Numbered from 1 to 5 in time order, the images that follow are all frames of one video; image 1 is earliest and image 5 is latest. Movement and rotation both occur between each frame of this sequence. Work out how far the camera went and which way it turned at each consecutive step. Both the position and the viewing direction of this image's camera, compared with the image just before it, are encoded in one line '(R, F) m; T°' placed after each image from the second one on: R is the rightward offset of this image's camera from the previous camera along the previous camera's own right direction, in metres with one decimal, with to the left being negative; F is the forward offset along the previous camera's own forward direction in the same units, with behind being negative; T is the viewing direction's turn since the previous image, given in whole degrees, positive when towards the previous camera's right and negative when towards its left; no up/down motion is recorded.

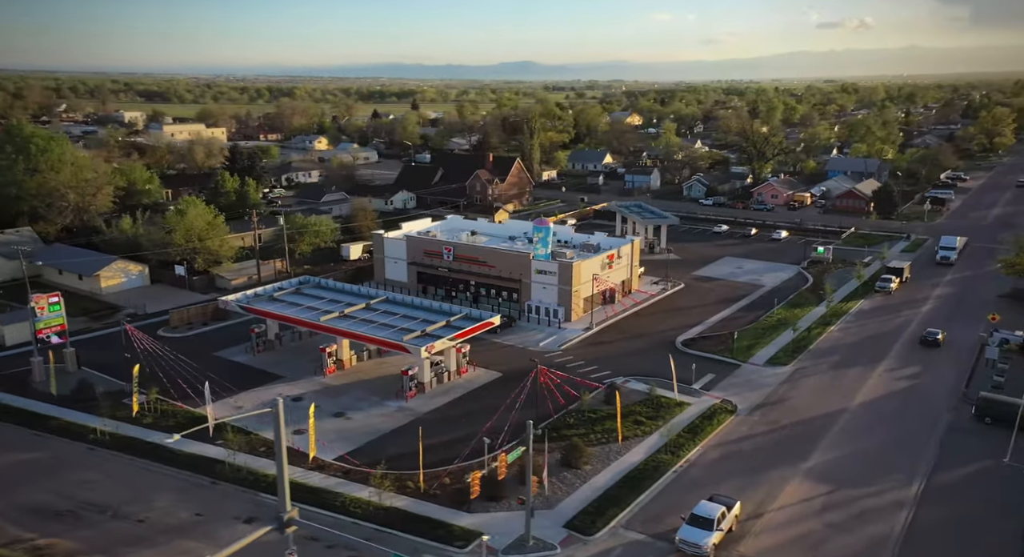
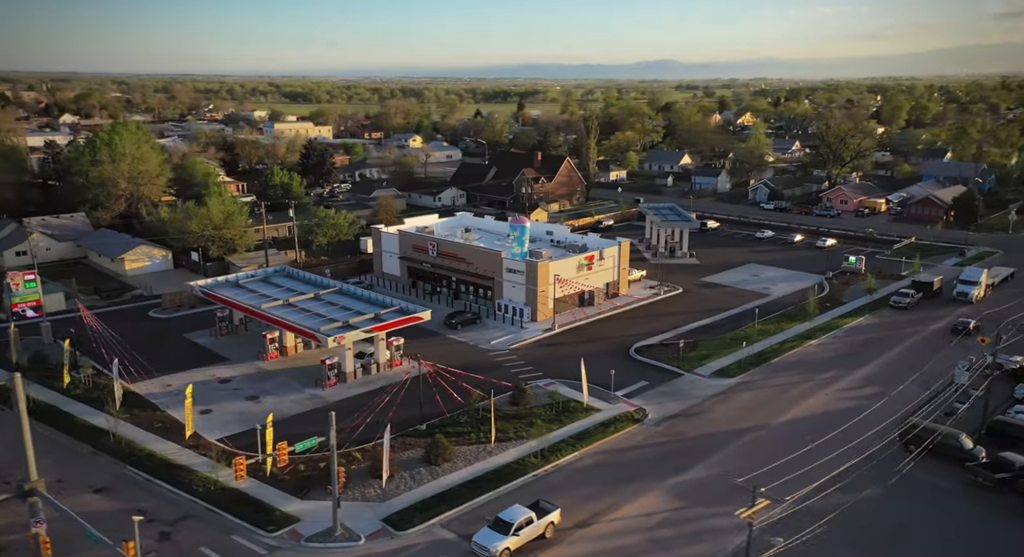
(+8.0, +0.7) m; -9°
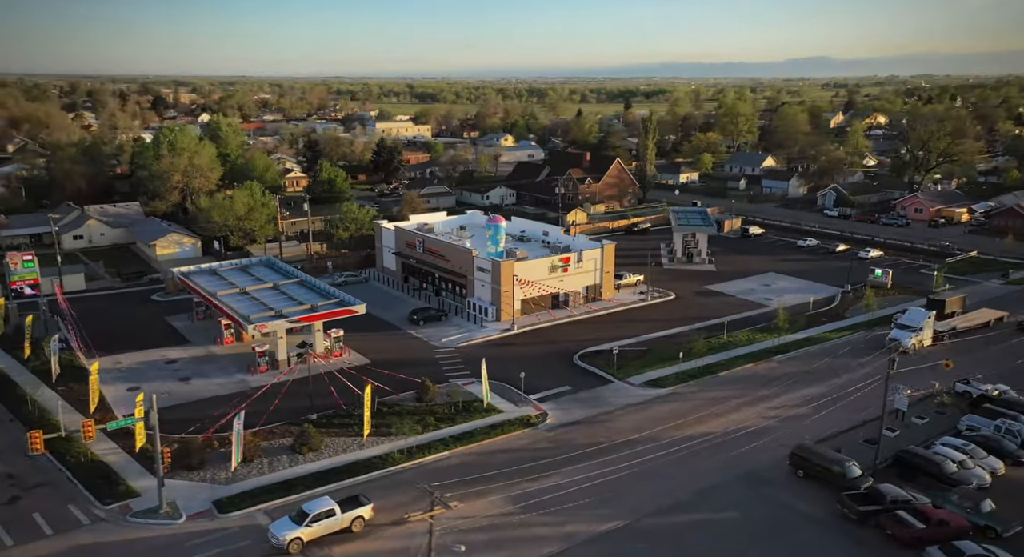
(+8.1, +0.7) m; -9°
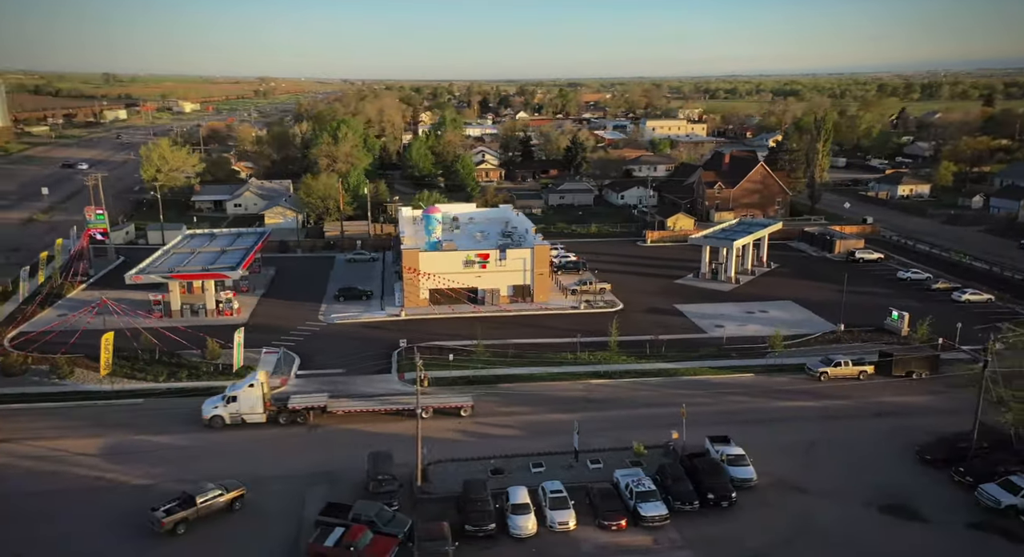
(+22.5, +5.0) m; -26°
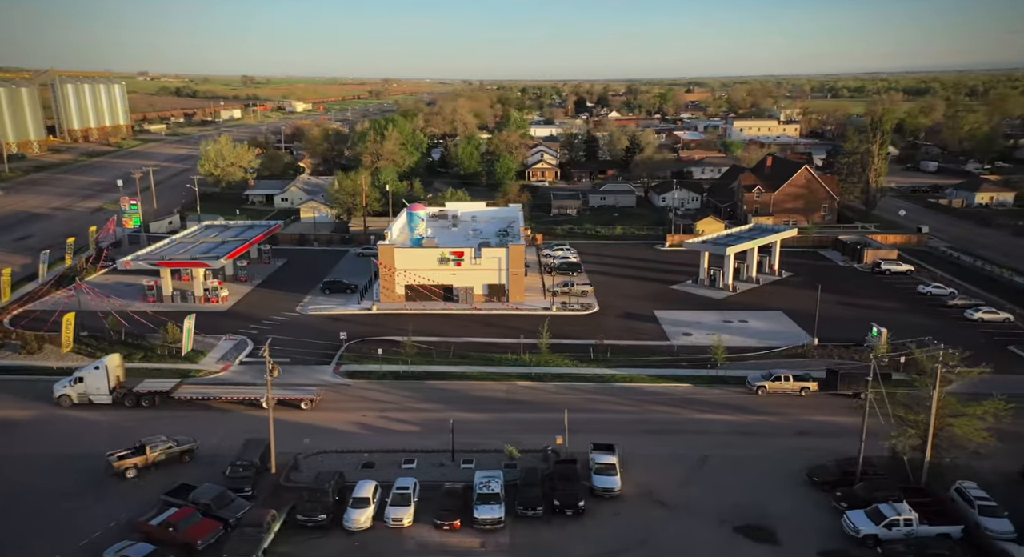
(+7.3, +0.5) m; -8°
